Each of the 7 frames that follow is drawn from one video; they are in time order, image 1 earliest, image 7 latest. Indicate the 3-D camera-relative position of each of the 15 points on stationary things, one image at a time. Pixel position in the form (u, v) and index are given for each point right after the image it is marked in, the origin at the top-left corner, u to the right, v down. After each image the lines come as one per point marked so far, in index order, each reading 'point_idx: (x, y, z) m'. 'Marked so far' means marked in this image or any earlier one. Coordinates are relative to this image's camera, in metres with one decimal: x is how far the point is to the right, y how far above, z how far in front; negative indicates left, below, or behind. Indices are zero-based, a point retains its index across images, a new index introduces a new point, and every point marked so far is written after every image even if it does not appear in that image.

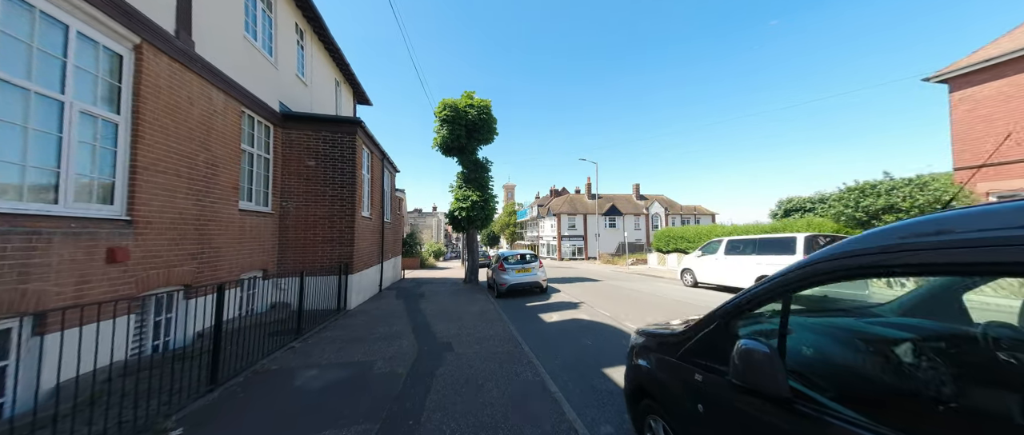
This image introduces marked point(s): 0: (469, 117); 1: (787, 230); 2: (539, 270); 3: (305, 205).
0: (-1.8, +4.0, +13.0) m
1: (+12.1, -0.6, +14.1) m
2: (+0.8, -1.8, +10.8) m
3: (-5.4, +0.3, +8.6) m
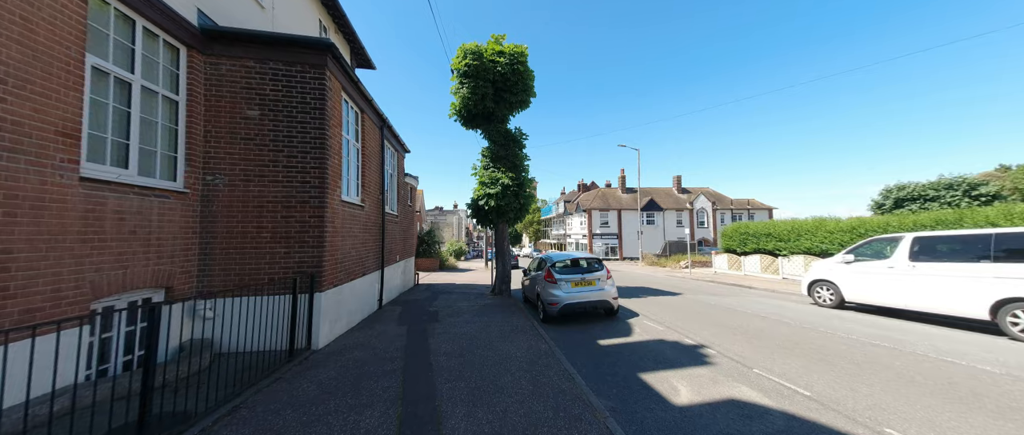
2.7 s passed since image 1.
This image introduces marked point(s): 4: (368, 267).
0: (-0.4, +4.3, +9.4) m
1: (+13.5, -0.2, +9.7) m
2: (+2.0, -1.5, +7.1) m
3: (-4.3, +0.6, +5.2) m
4: (-3.3, -1.2, +7.6) m
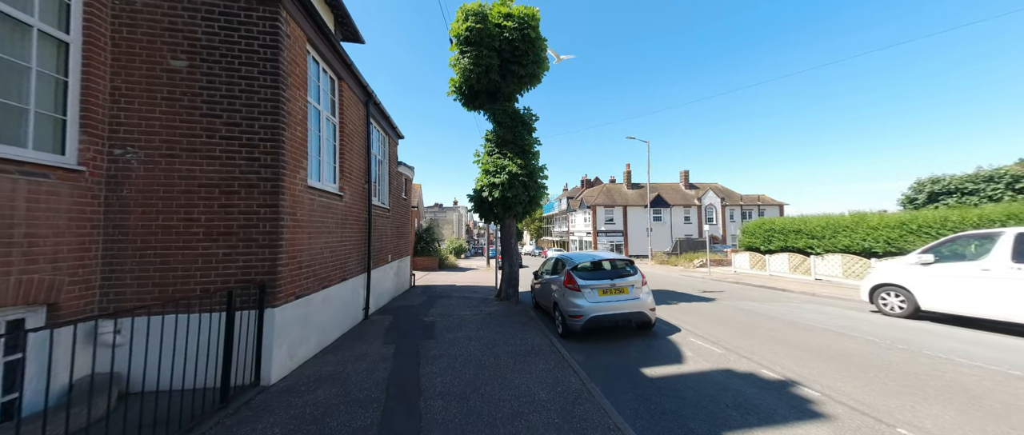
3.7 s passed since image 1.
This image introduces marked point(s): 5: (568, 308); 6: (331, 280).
0: (-0.2, +4.5, +8.0) m
1: (+13.7, 0.0, +8.3) m
2: (+2.3, -1.3, +5.7) m
3: (-4.1, +0.7, +3.9) m
4: (-3.1, -1.1, +6.2) m
5: (+1.0, -1.6, +5.6) m
6: (-3.0, -1.1, +5.4) m
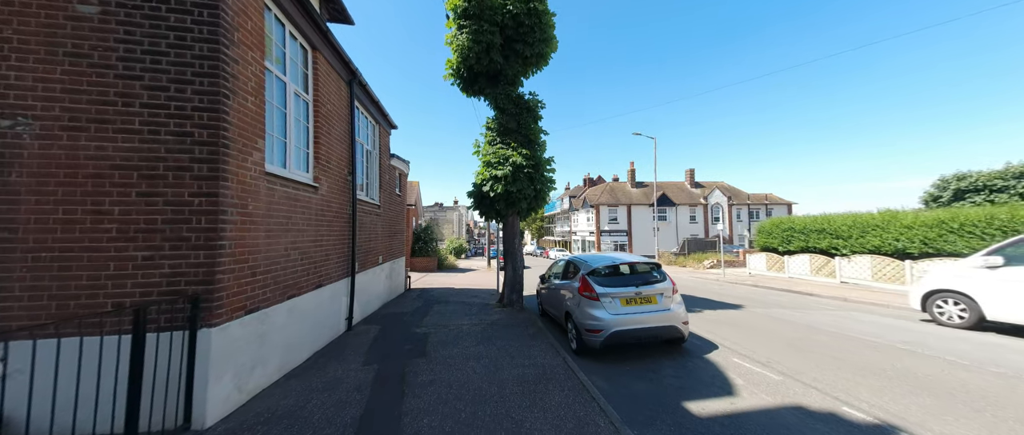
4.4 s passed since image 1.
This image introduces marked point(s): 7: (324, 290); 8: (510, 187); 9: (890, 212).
0: (-0.1, +4.6, +7.1) m
1: (+13.8, 0.0, +7.4) m
2: (+2.4, -1.2, +4.8) m
3: (-4.0, +0.8, +3.0) m
4: (-3.0, -1.0, +5.3) m
5: (+1.1, -1.5, +4.7) m
6: (-2.9, -1.0, +4.5) m
7: (-3.0, -1.2, +5.1) m
8: (0.0, +0.7, +7.1) m
9: (+13.5, +0.2, +11.6) m
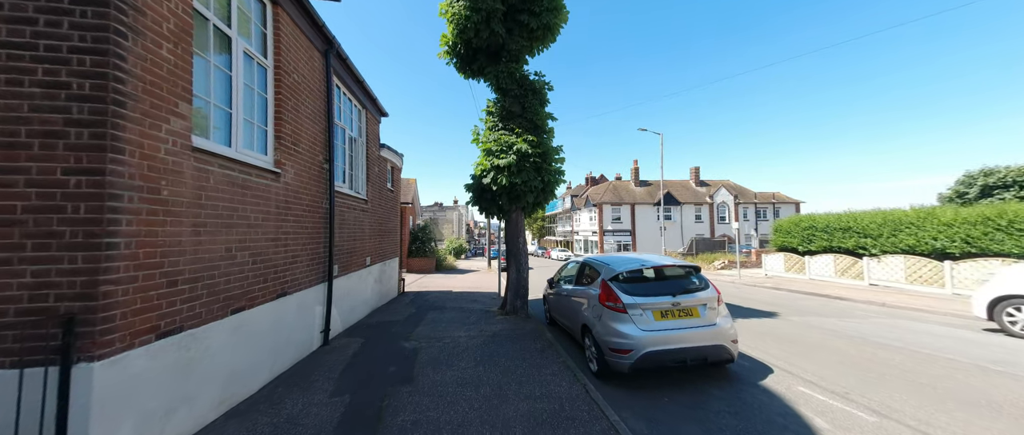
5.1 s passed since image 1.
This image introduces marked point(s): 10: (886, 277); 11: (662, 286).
0: (0.0, +4.7, +6.2) m
1: (+13.9, +0.1, +6.5) m
2: (+2.4, -1.2, +3.9) m
3: (-4.0, +0.9, +2.1) m
4: (-2.9, -0.9, +4.4) m
5: (+1.1, -1.4, +3.7) m
6: (-2.9, -0.9, +3.6) m
7: (-2.9, -1.1, +4.2) m
8: (0.0, +0.8, +6.2) m
9: (+13.6, +0.3, +10.7) m
10: (+12.4, -2.0, +10.8) m
11: (+1.8, -0.8, +3.9) m
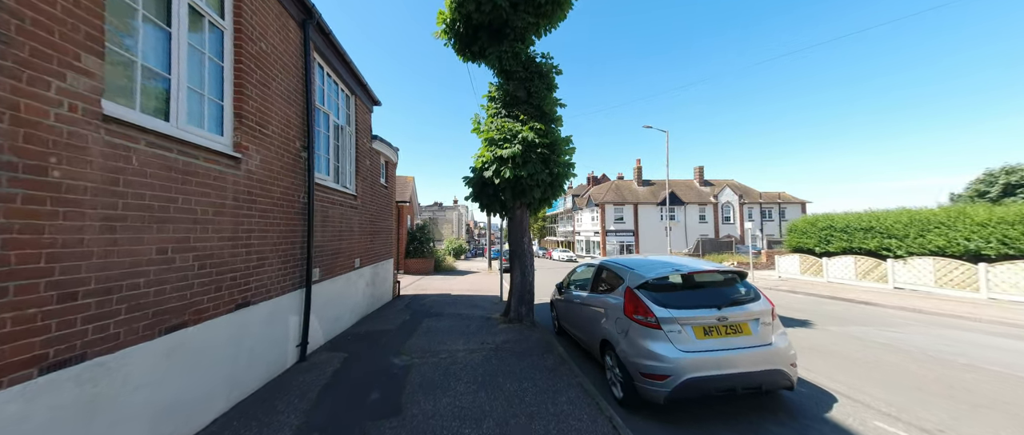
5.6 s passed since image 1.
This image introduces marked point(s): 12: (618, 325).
0: (+0.1, +4.7, +5.5) m
1: (+14.0, +0.2, +5.8) m
2: (+2.5, -1.1, +3.2) m
3: (-3.9, +1.0, +1.4) m
4: (-2.8, -0.8, +3.7) m
5: (+1.2, -1.3, +3.1) m
6: (-2.8, -0.8, +2.9) m
7: (-2.8, -1.0, +3.6) m
8: (+0.1, +0.8, +5.6) m
9: (+13.7, +0.3, +10.0) m
10: (+12.5, -2.0, +10.1) m
11: (+1.9, -0.8, +3.3) m
12: (+1.1, -1.1, +3.5) m
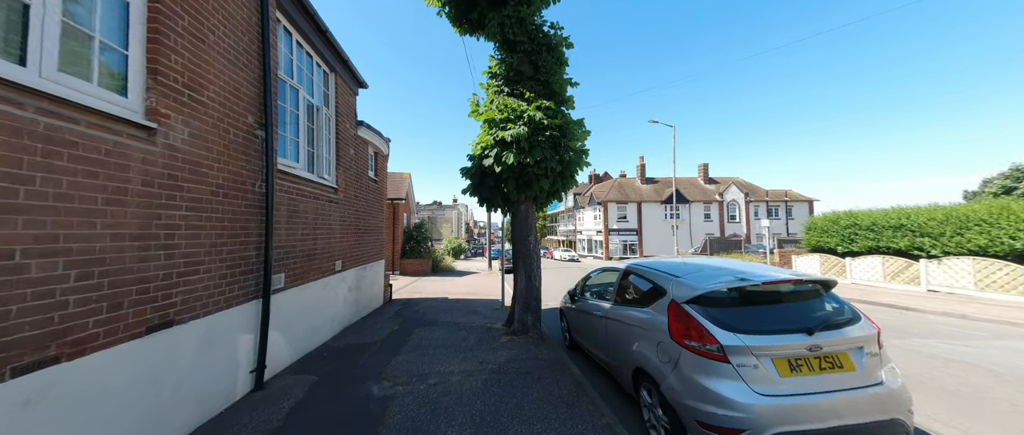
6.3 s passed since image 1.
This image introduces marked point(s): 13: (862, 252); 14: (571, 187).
0: (+0.1, +4.8, +4.7) m
1: (+14.0, +0.3, +5.0) m
2: (+2.6, -1.0, +2.4) m
3: (-3.8, +1.0, +0.5) m
4: (-2.8, -0.8, +2.9) m
5: (+1.3, -1.3, +2.2) m
6: (-2.7, -0.8, +2.1) m
7: (-2.8, -1.0, +2.7) m
8: (+0.2, +0.9, +4.7) m
9: (+13.7, +0.4, +9.2) m
10: (+12.6, -1.9, +9.3) m
11: (+2.0, -0.7, +2.4) m
12: (+1.2, -1.1, +2.6) m
13: (+12.8, -1.3, +12.0) m
14: (+1.0, +0.5, +5.2) m
